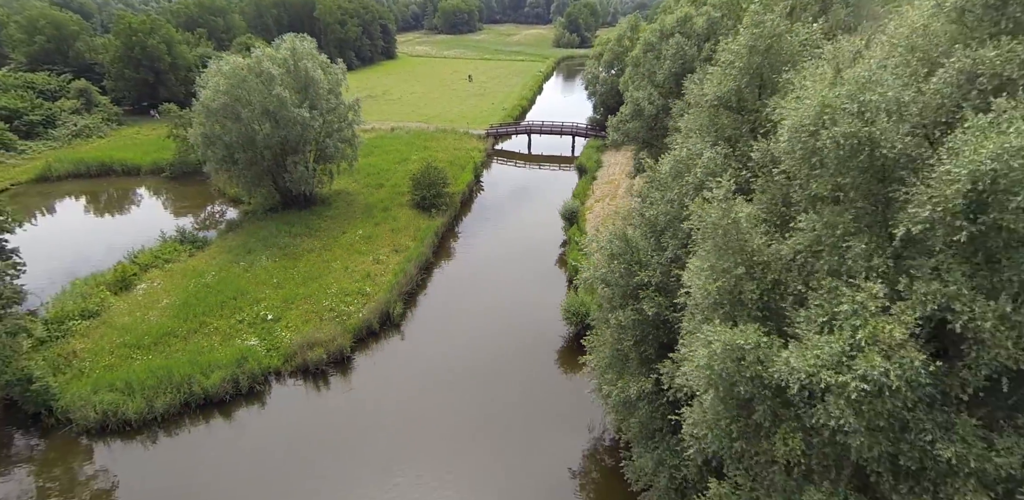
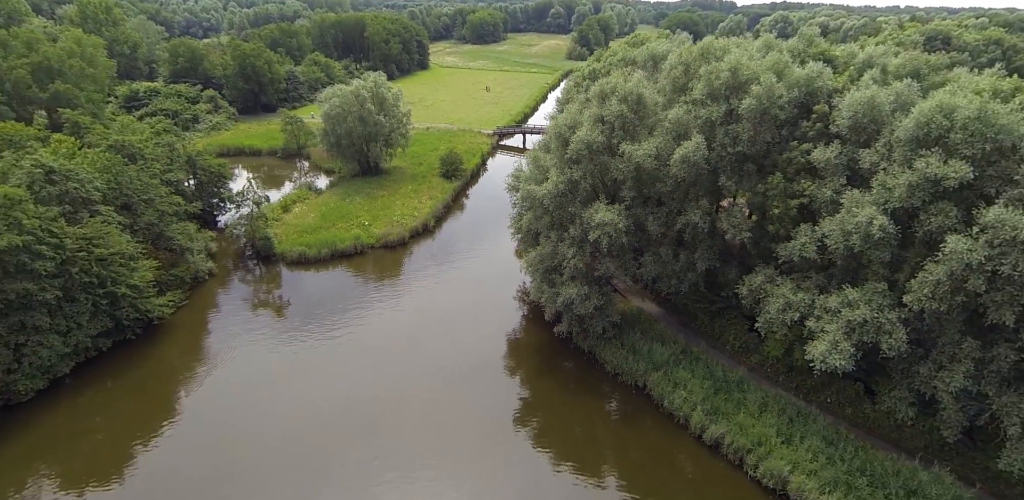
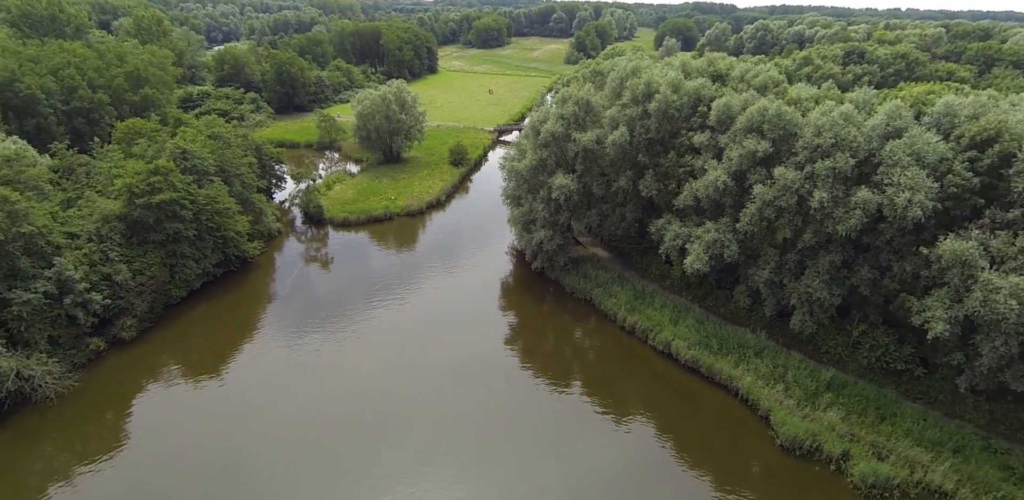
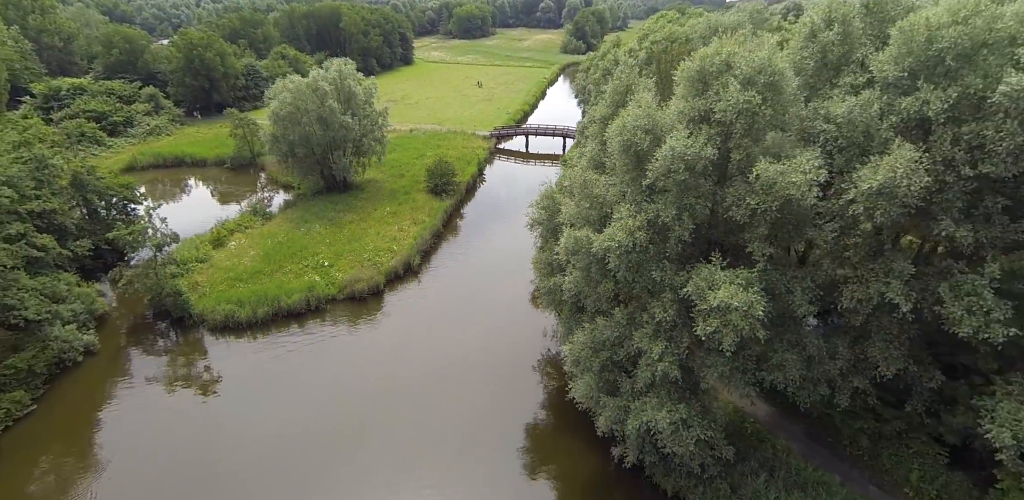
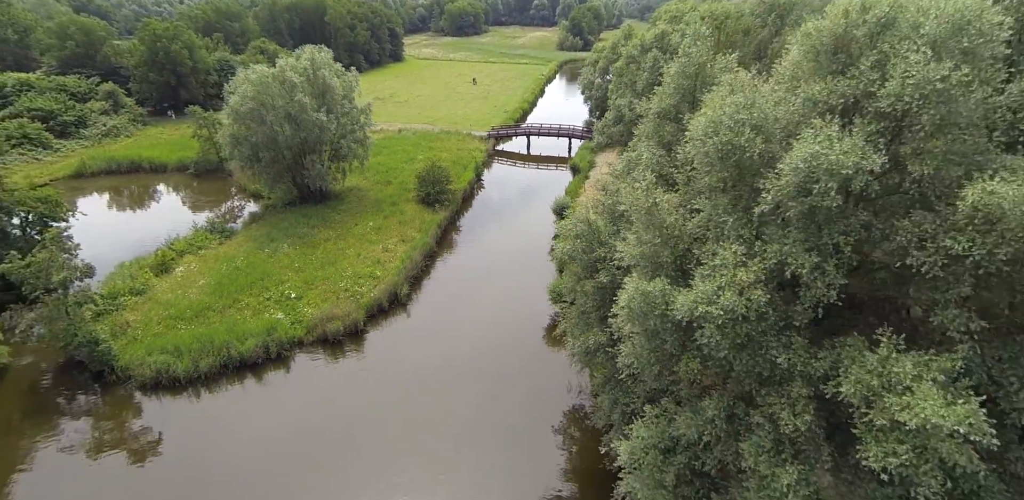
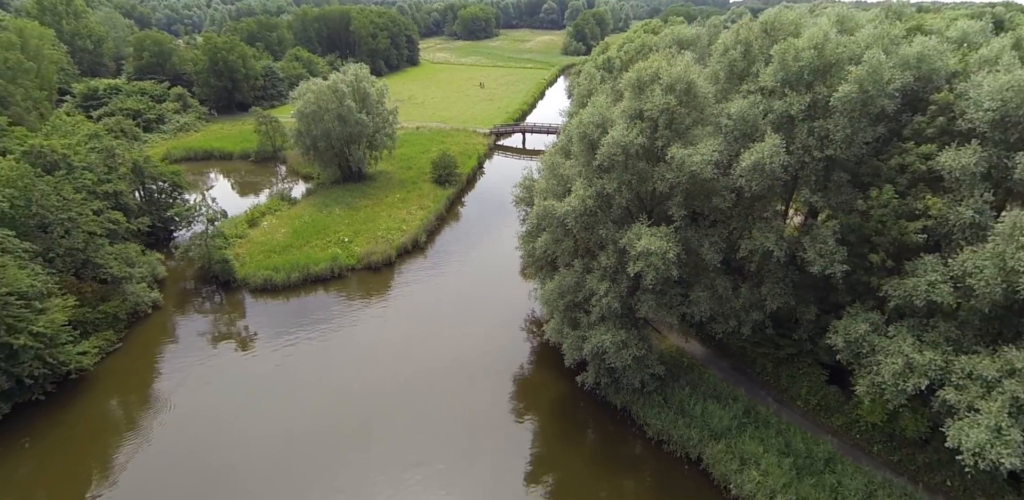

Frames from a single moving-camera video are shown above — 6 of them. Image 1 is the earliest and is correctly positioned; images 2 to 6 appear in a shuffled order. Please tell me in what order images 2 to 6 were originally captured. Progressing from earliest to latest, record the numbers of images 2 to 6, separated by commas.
5, 4, 6, 2, 3
